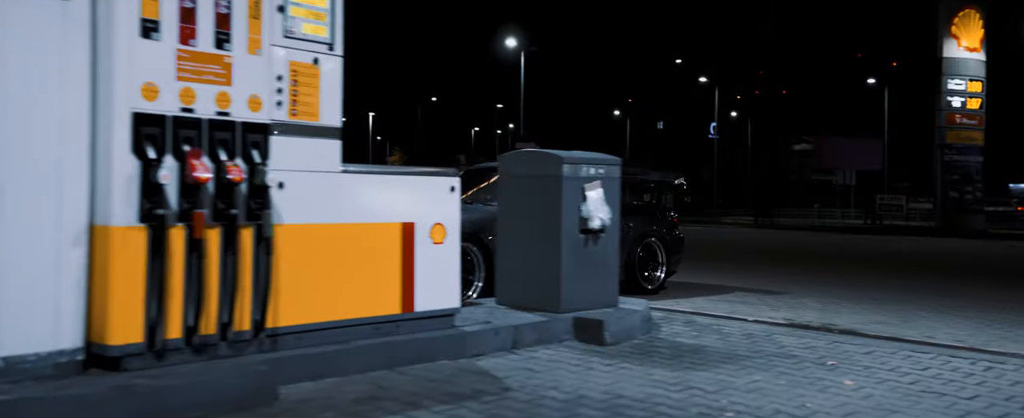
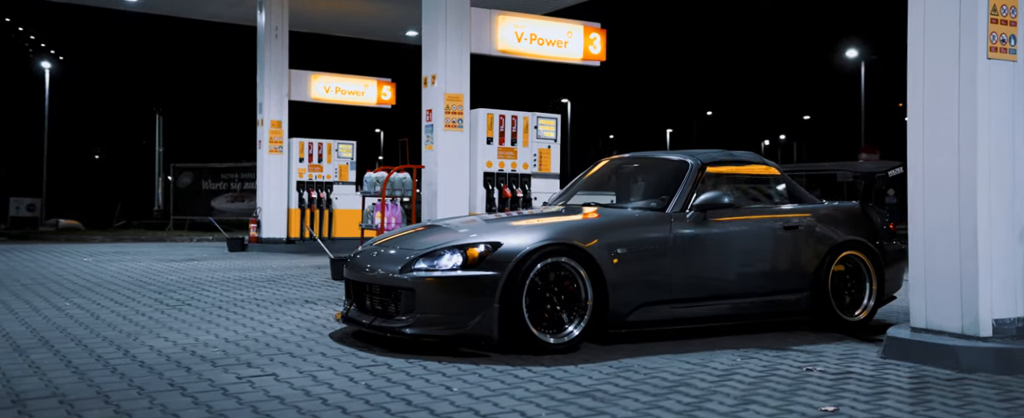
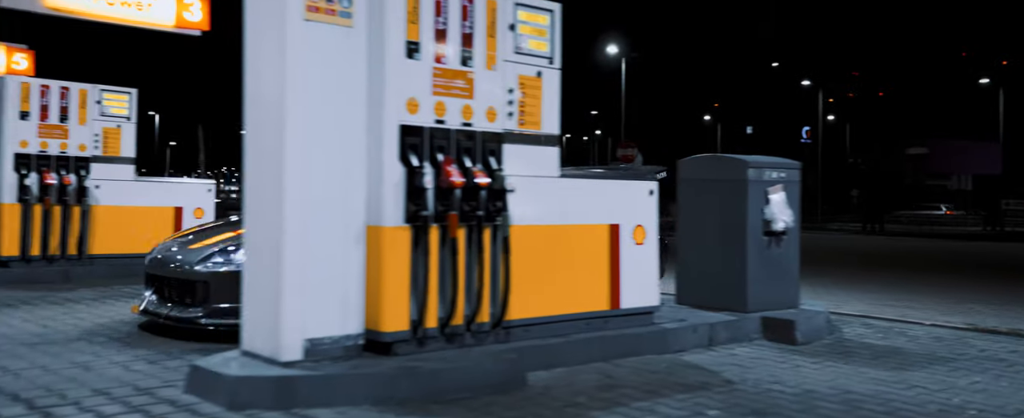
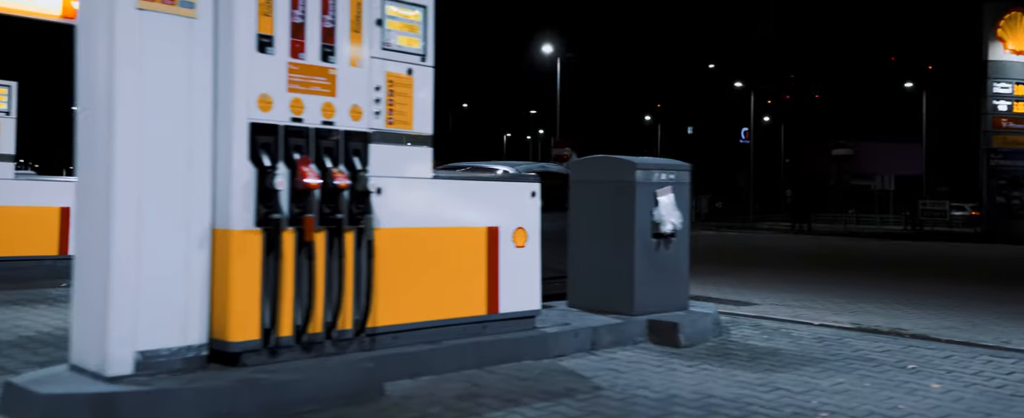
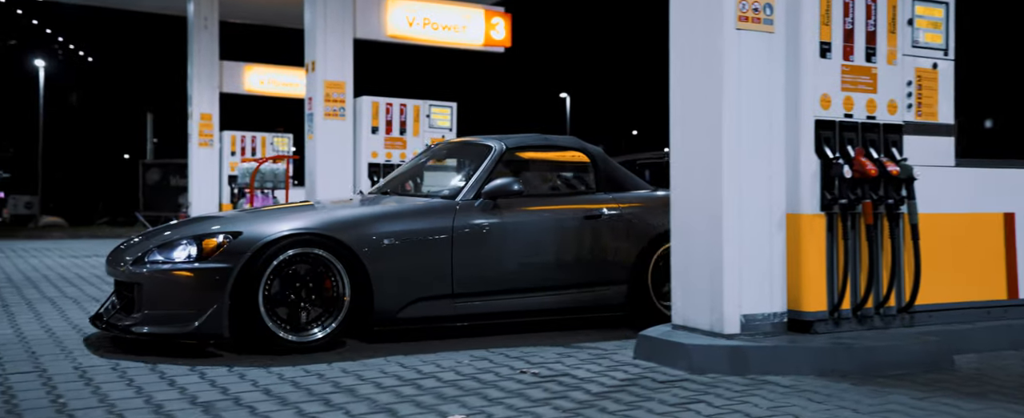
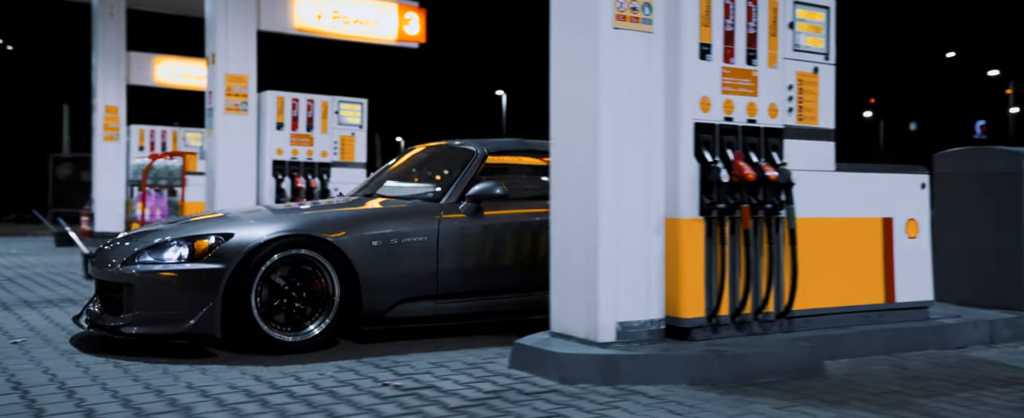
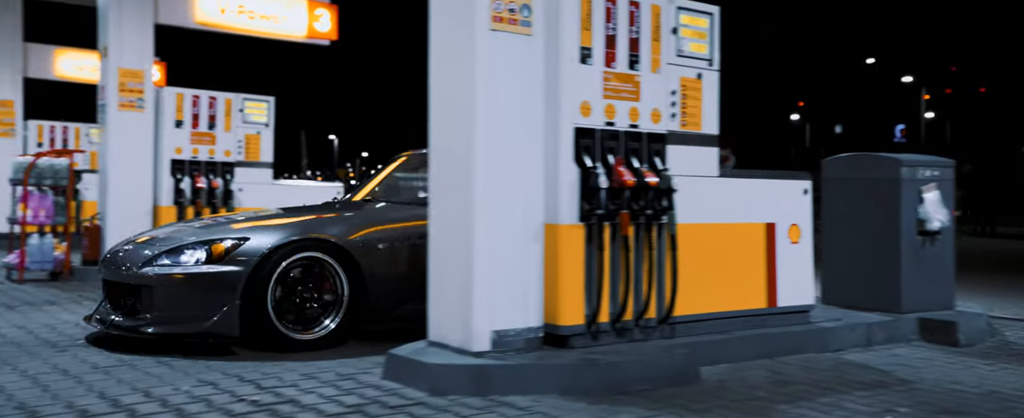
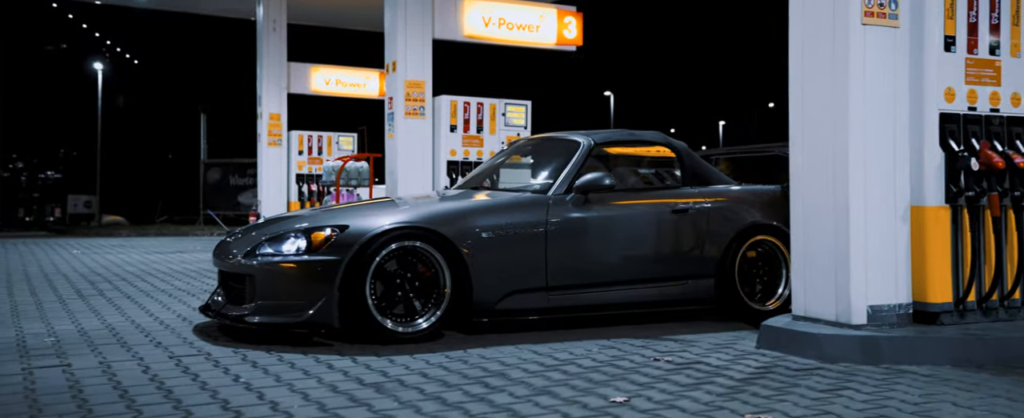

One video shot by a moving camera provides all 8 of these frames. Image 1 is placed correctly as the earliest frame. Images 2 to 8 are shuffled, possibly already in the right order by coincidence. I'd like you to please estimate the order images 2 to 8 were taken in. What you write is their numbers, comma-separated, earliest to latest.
4, 3, 7, 6, 5, 8, 2
